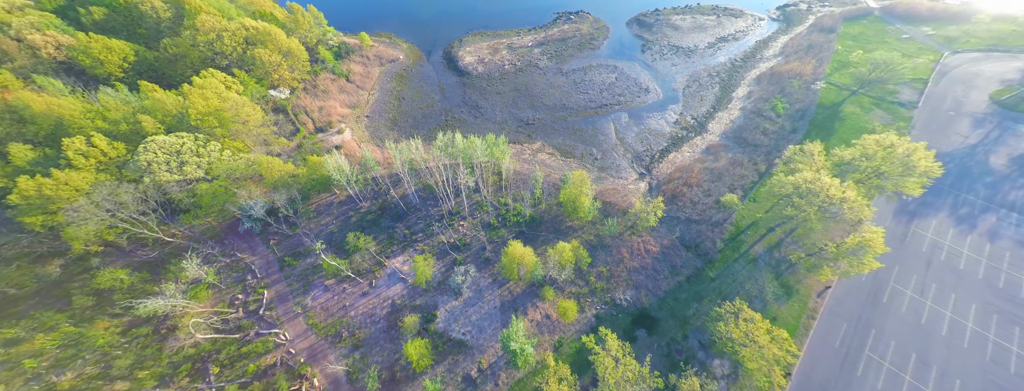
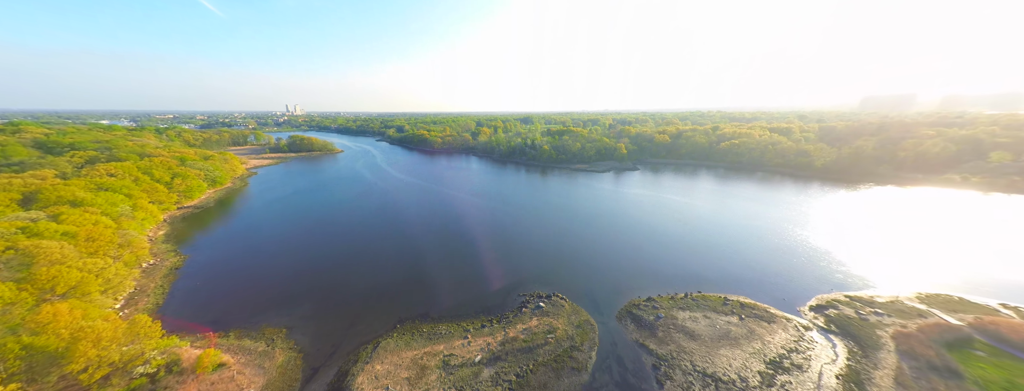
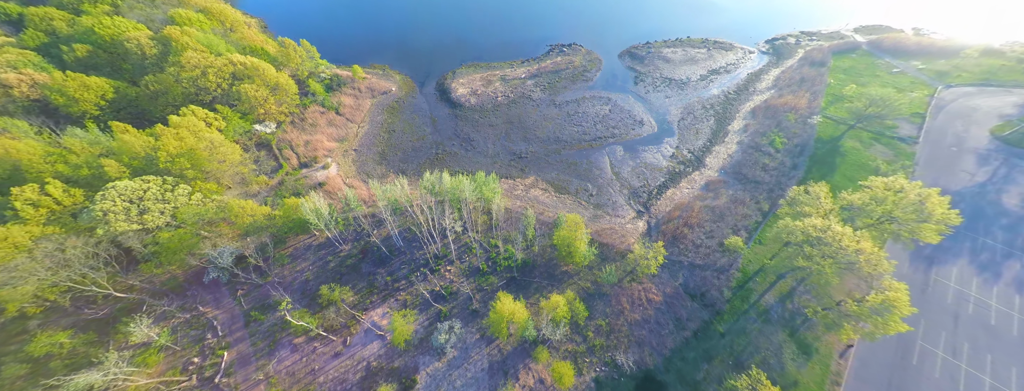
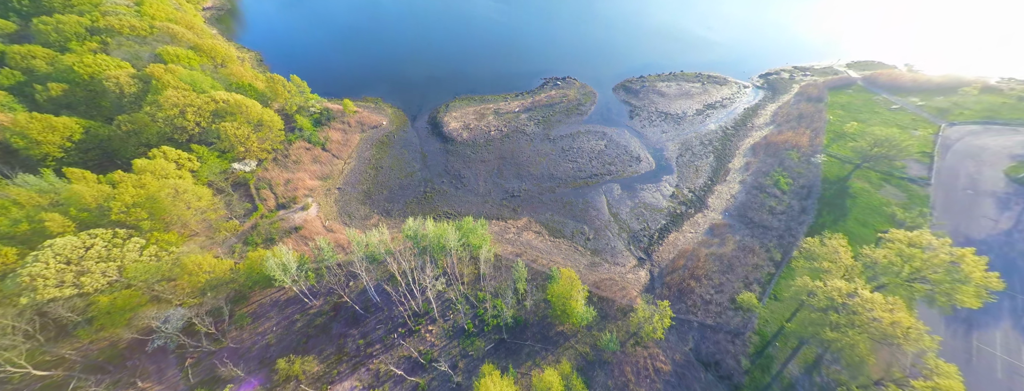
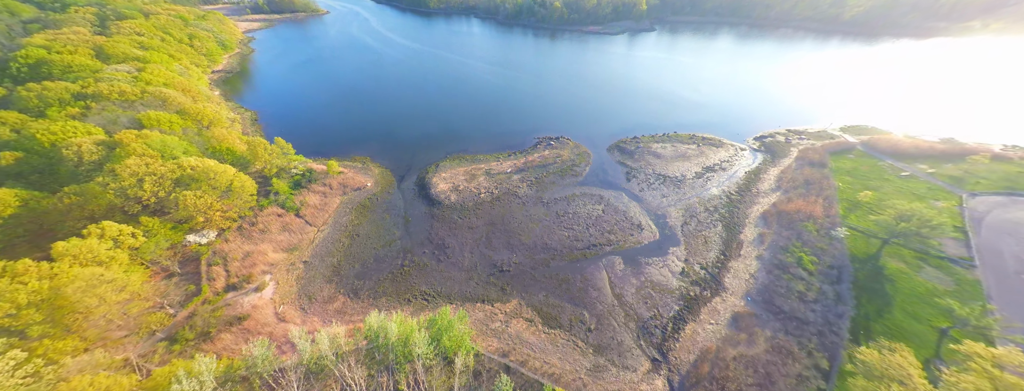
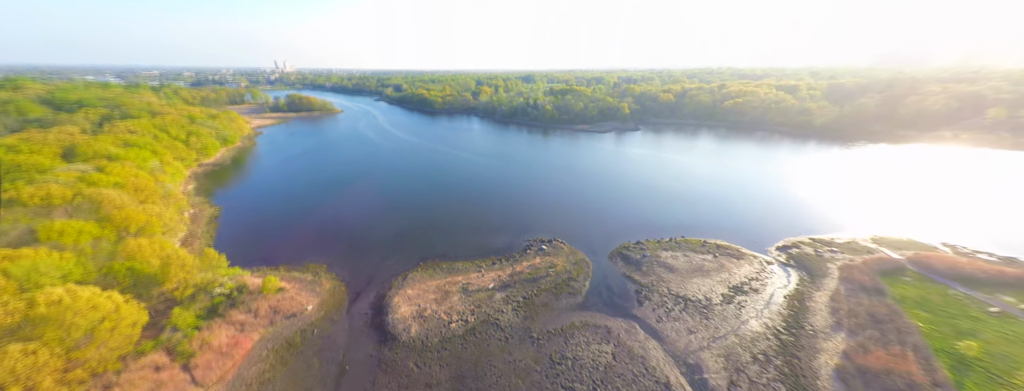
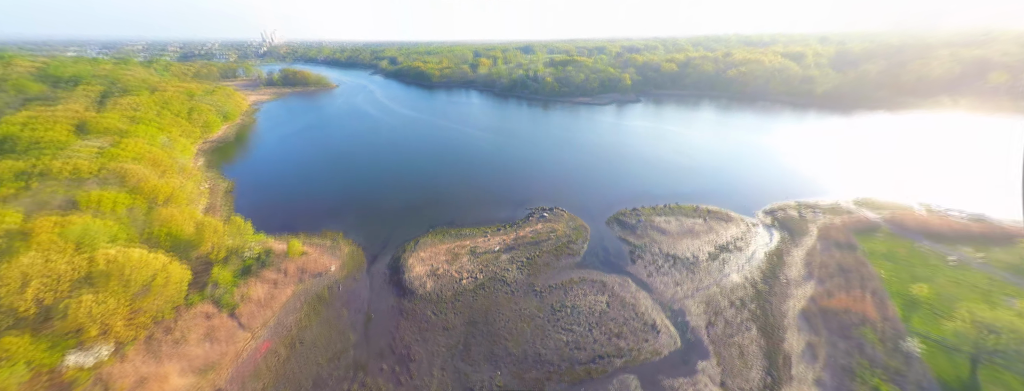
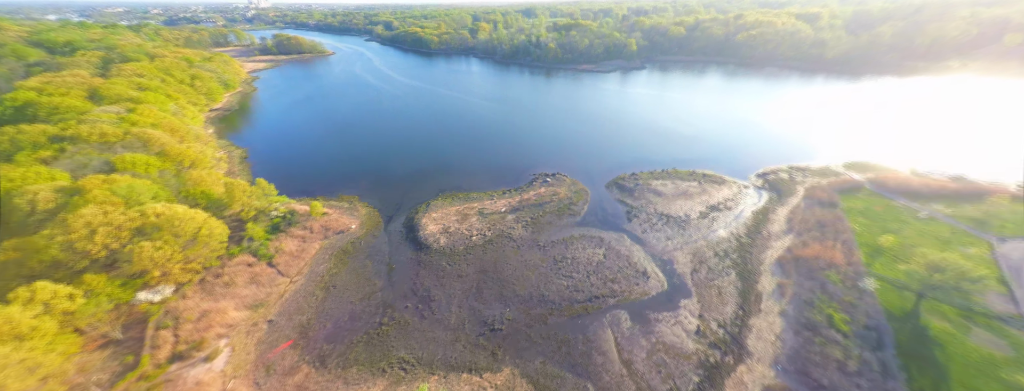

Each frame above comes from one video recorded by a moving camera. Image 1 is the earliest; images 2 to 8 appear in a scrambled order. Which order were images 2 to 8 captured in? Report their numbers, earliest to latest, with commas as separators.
3, 4, 5, 8, 7, 6, 2
